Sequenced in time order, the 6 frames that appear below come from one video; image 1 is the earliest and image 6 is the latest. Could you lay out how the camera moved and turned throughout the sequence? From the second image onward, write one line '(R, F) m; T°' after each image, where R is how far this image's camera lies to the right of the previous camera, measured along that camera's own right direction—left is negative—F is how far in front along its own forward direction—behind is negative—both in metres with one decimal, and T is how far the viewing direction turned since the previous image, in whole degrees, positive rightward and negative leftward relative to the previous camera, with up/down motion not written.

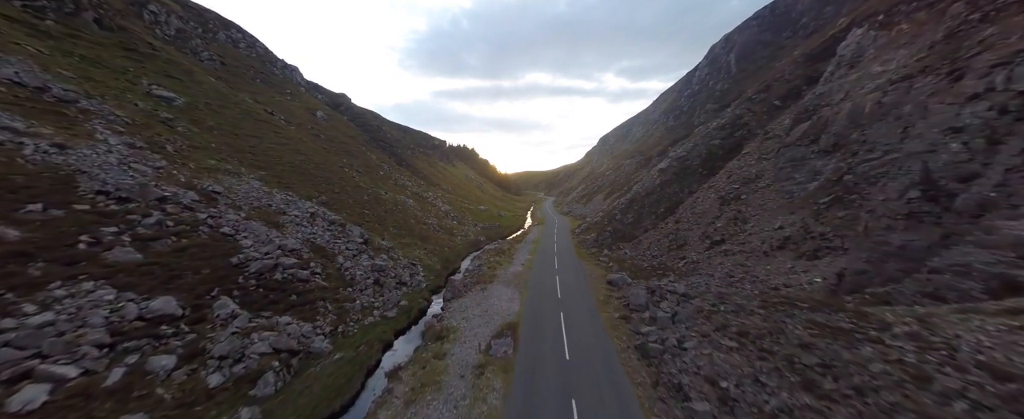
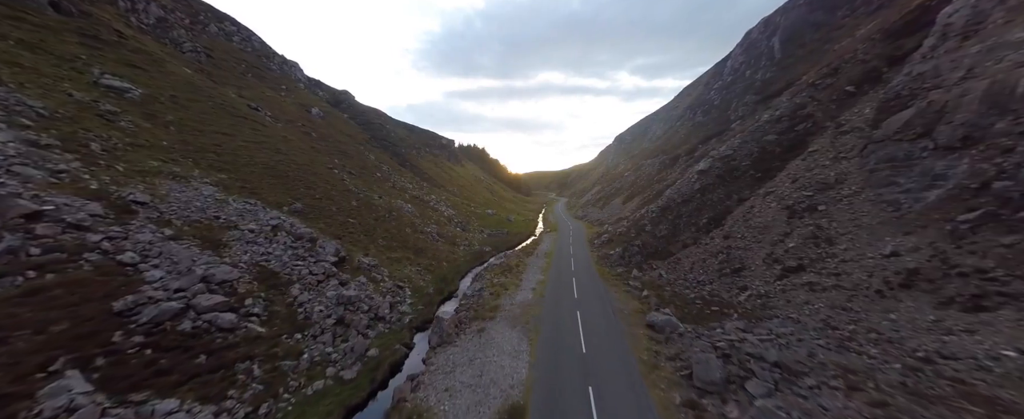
(+0.3, +6.5) m; -2°
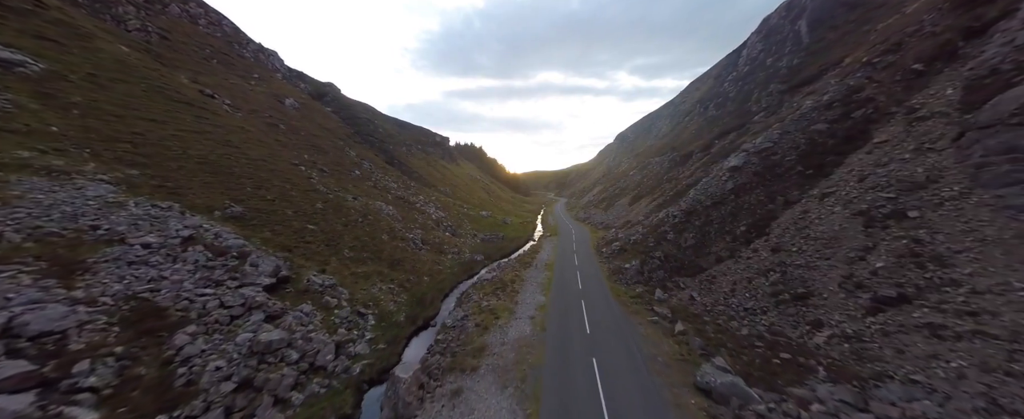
(+0.5, +6.2) m; 0°
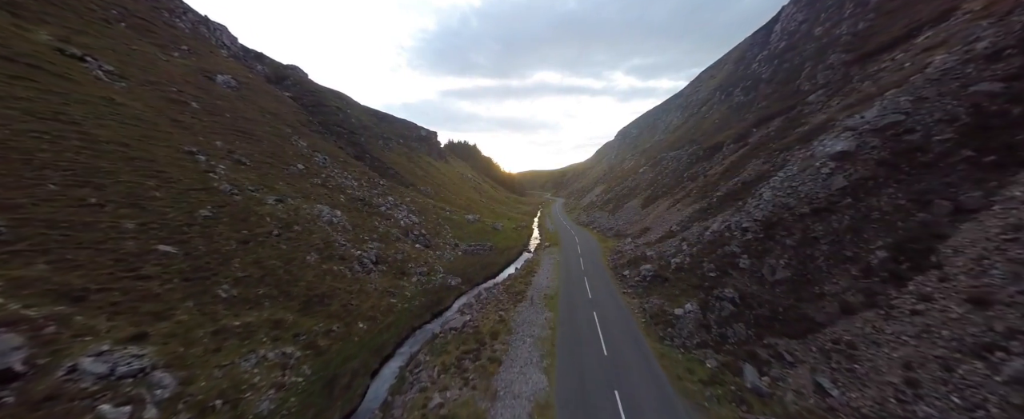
(+1.0, +10.9) m; +1°
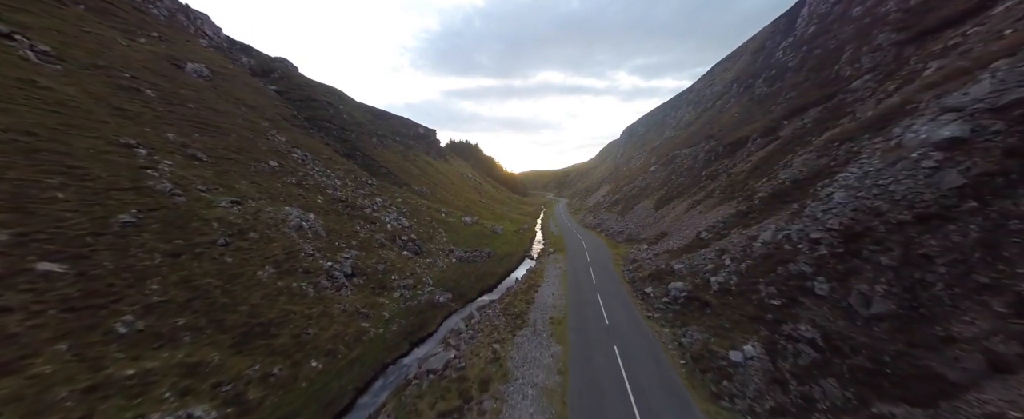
(+0.3, +4.6) m; -1°
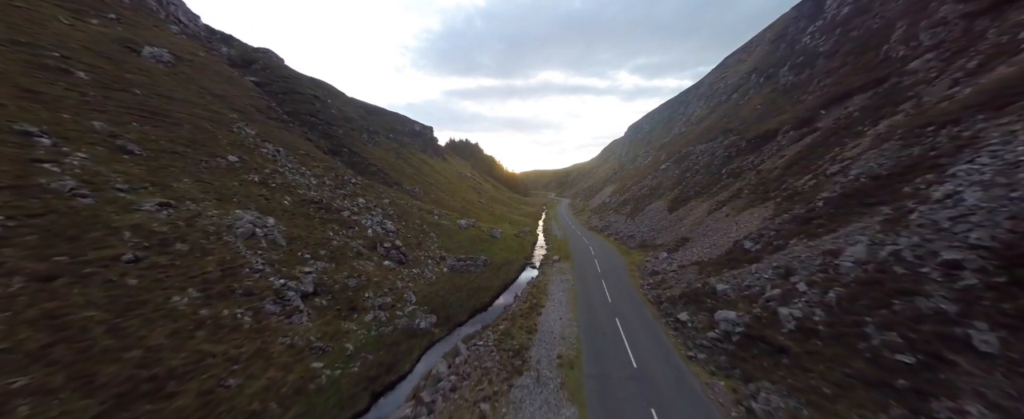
(+0.3, +4.7) m; 0°
